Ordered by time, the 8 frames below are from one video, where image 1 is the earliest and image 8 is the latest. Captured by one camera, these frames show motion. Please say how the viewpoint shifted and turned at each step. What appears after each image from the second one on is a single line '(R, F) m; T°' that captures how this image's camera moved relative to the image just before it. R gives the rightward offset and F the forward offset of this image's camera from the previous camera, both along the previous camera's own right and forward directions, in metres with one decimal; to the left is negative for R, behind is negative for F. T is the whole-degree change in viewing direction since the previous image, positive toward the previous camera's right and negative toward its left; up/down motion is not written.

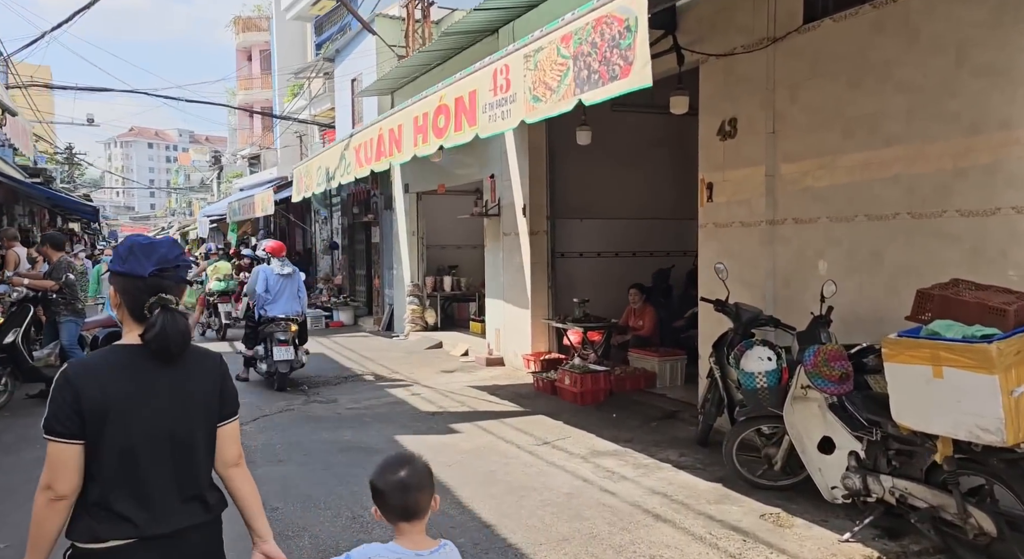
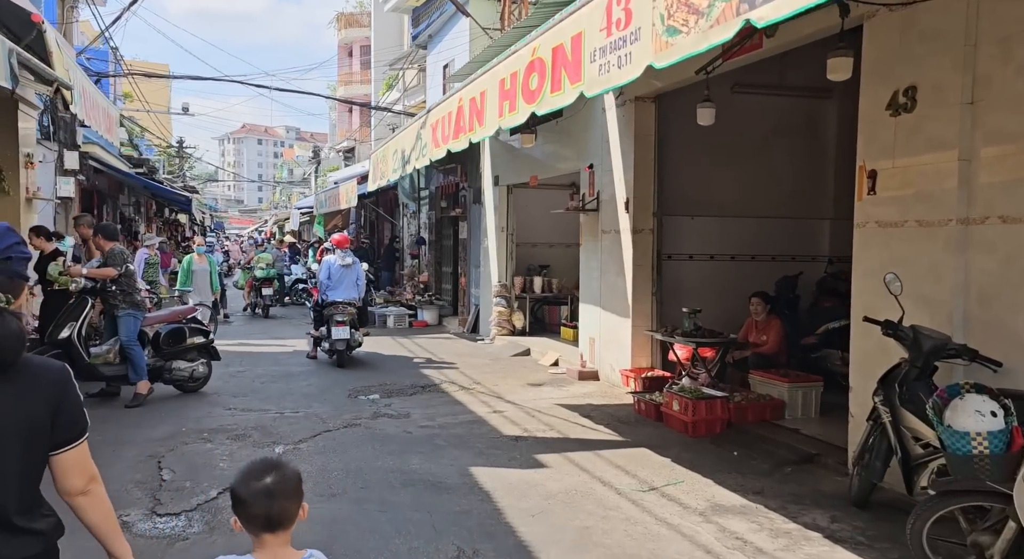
(-0.1, +1.0) m; -6°
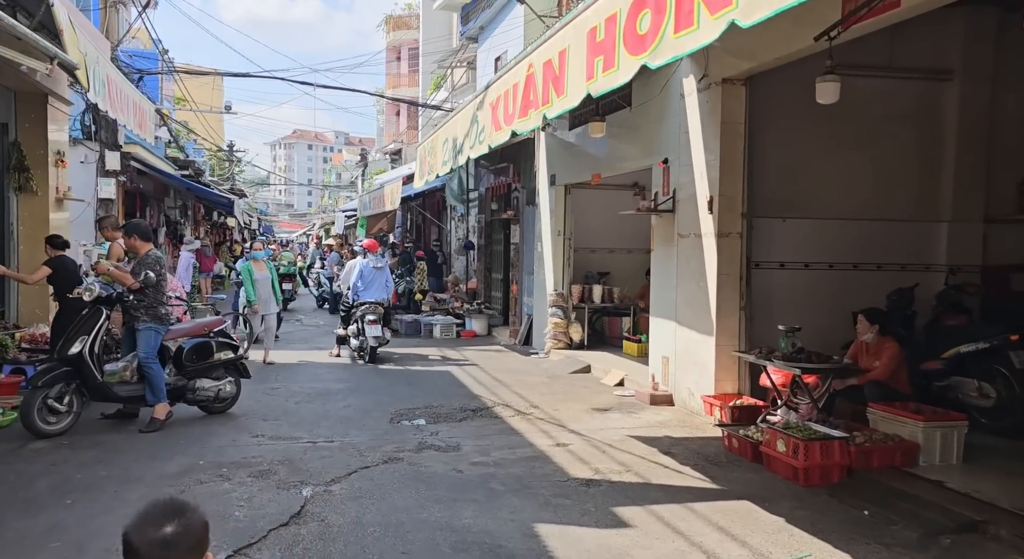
(-0.1, +0.9) m; -3°
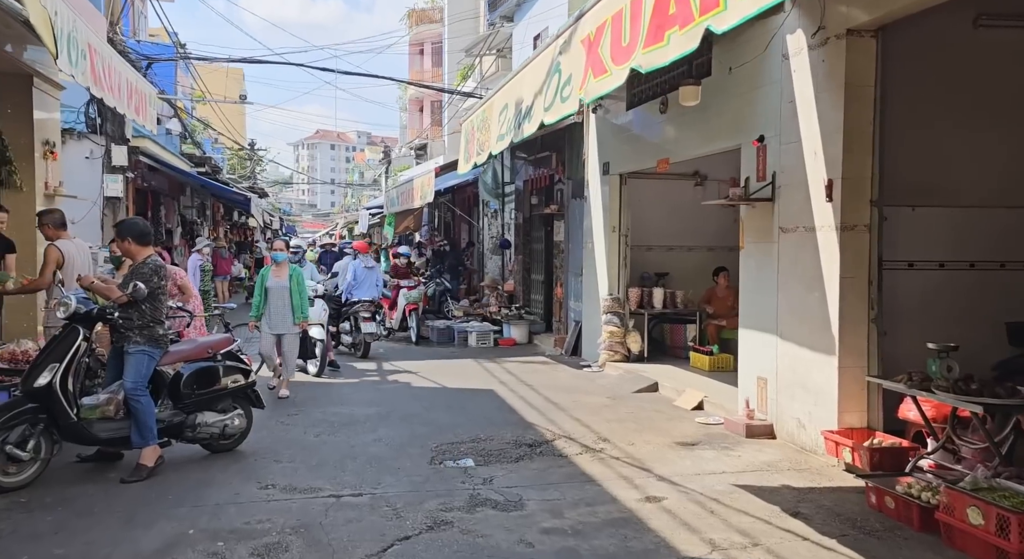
(-0.3, +1.2) m; -2°
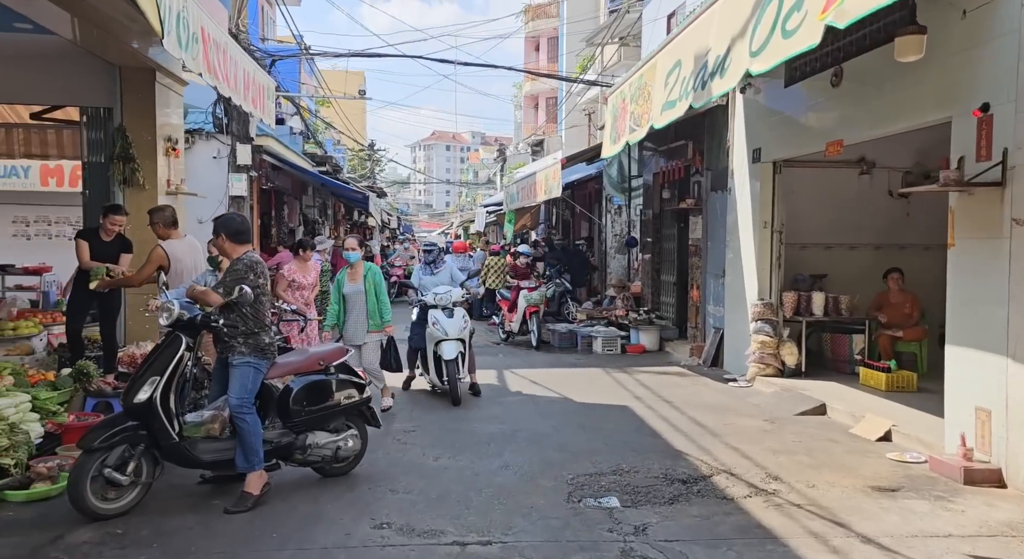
(-0.2, +0.8) m; -8°
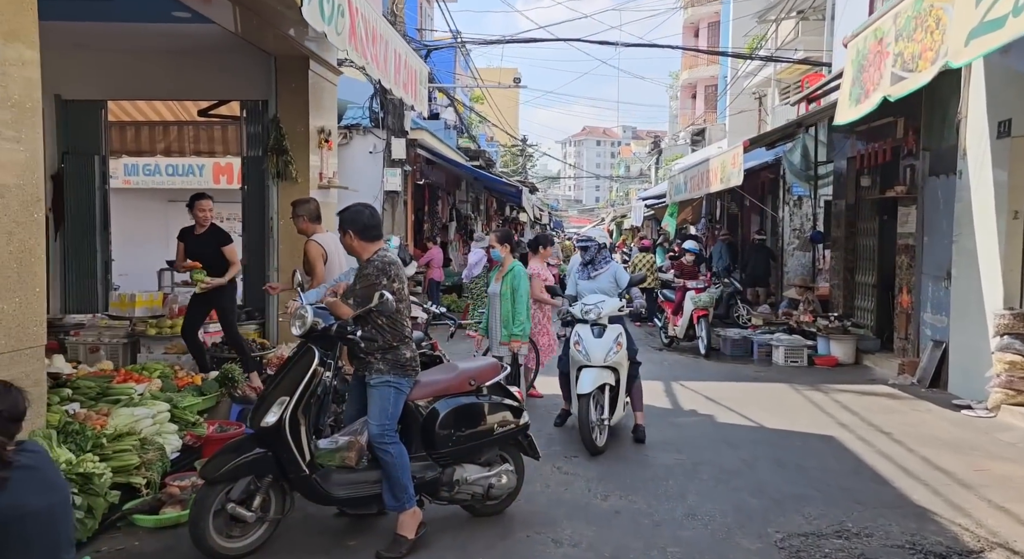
(-0.2, +1.0) m; -10°
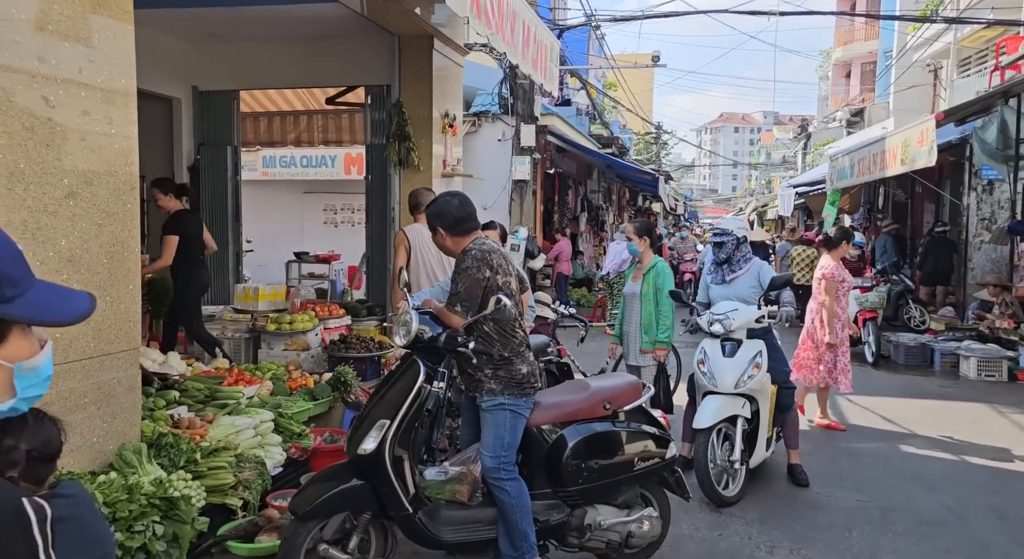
(-0.1, +0.9) m; -9°
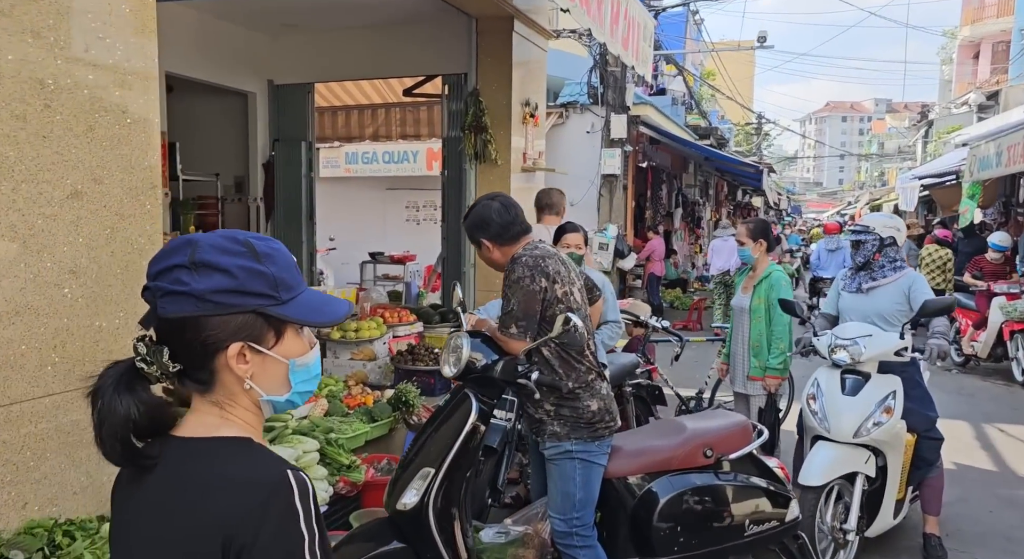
(+0.1, +0.9) m; -6°
